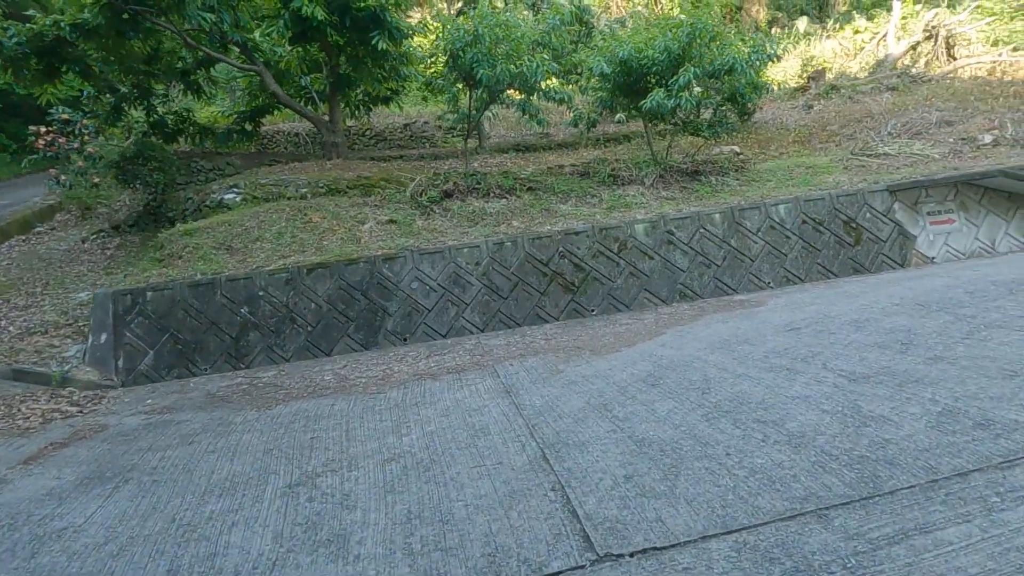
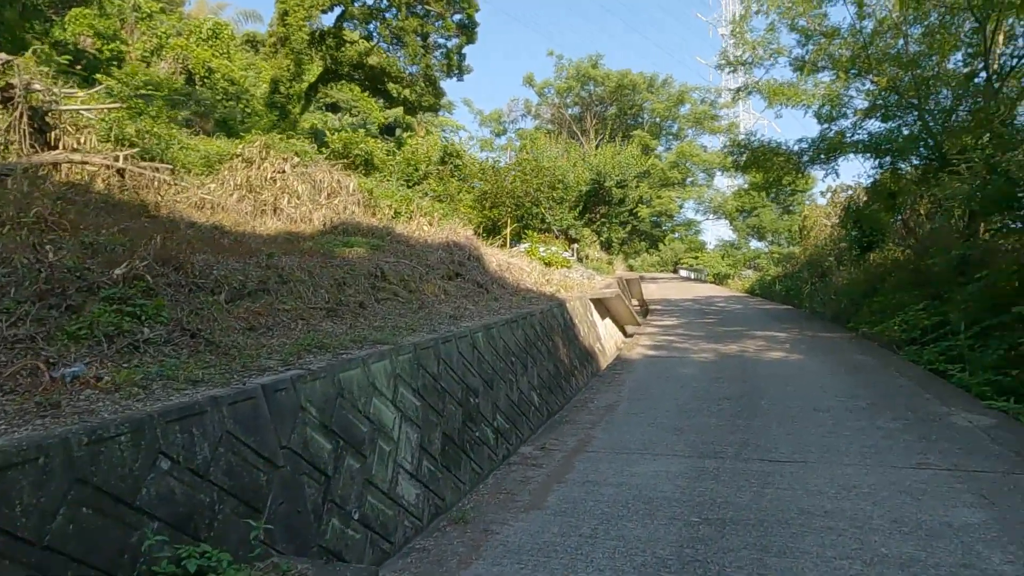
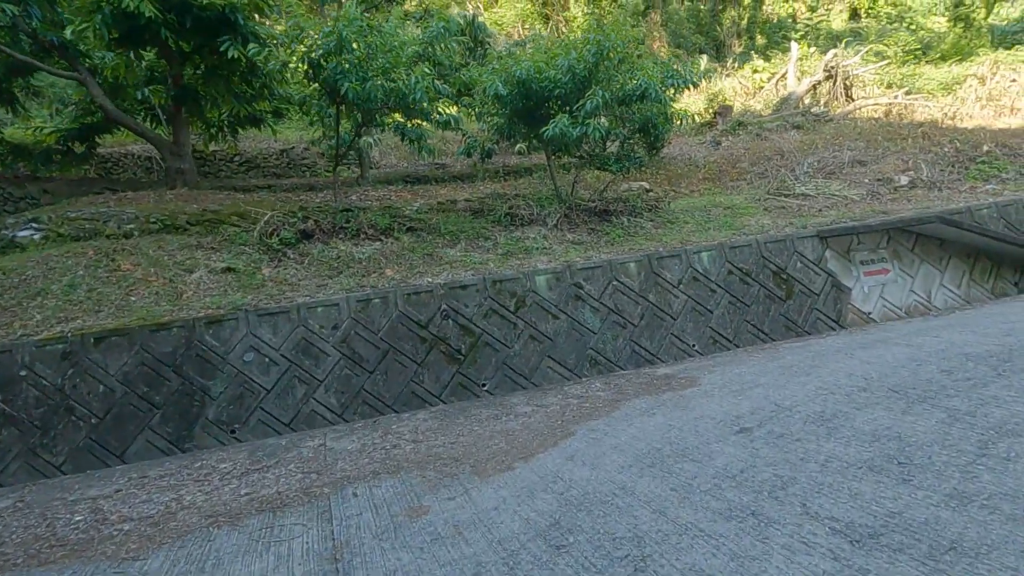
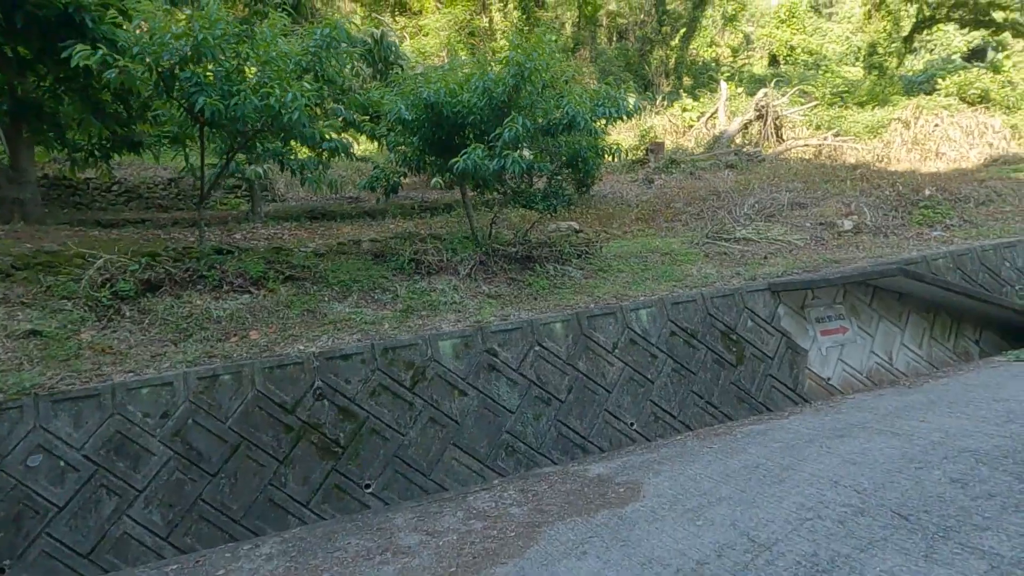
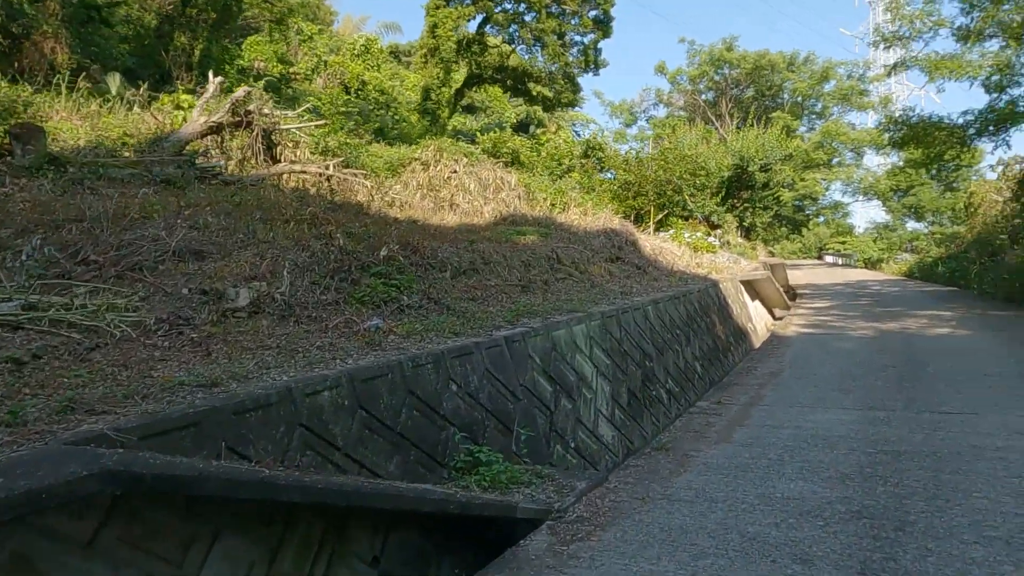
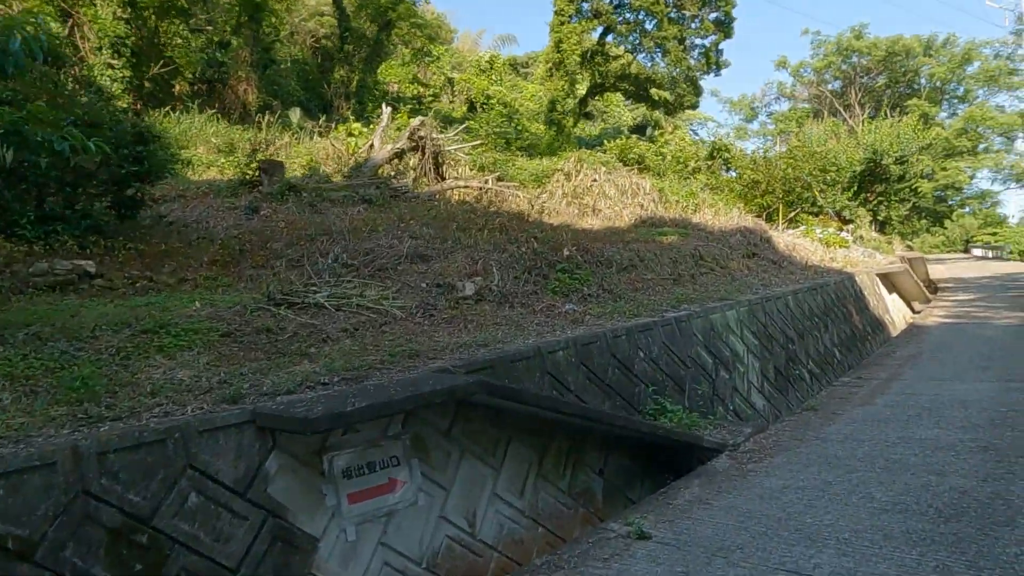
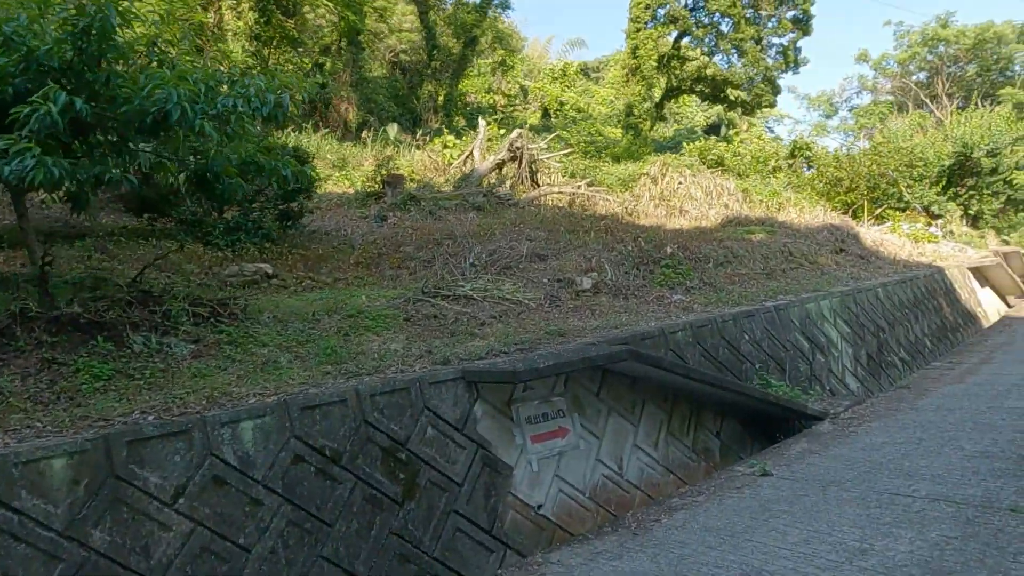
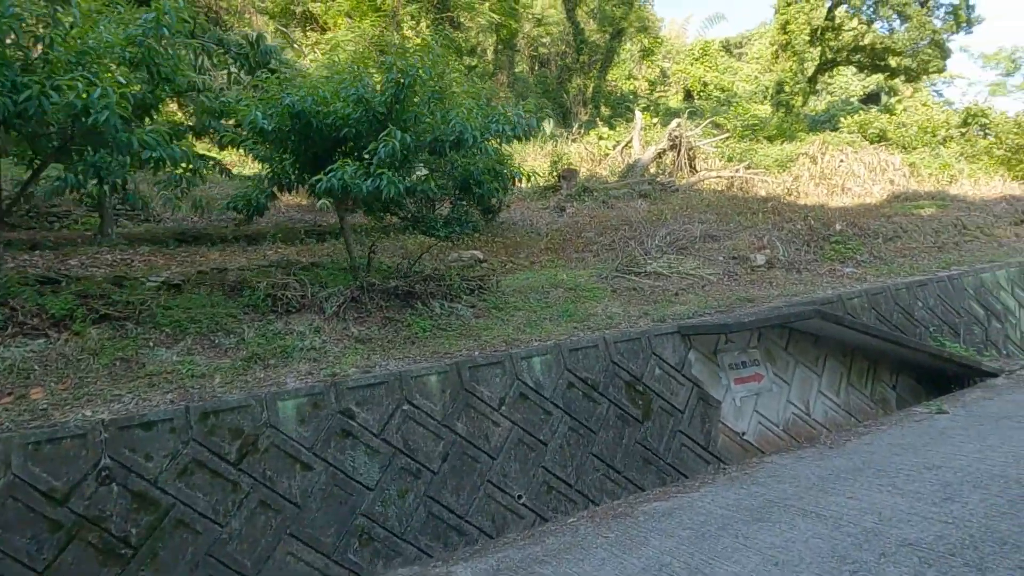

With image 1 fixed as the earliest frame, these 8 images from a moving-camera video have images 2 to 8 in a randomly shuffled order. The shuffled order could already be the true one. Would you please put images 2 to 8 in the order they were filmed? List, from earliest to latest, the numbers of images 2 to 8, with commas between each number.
3, 4, 8, 7, 6, 5, 2
